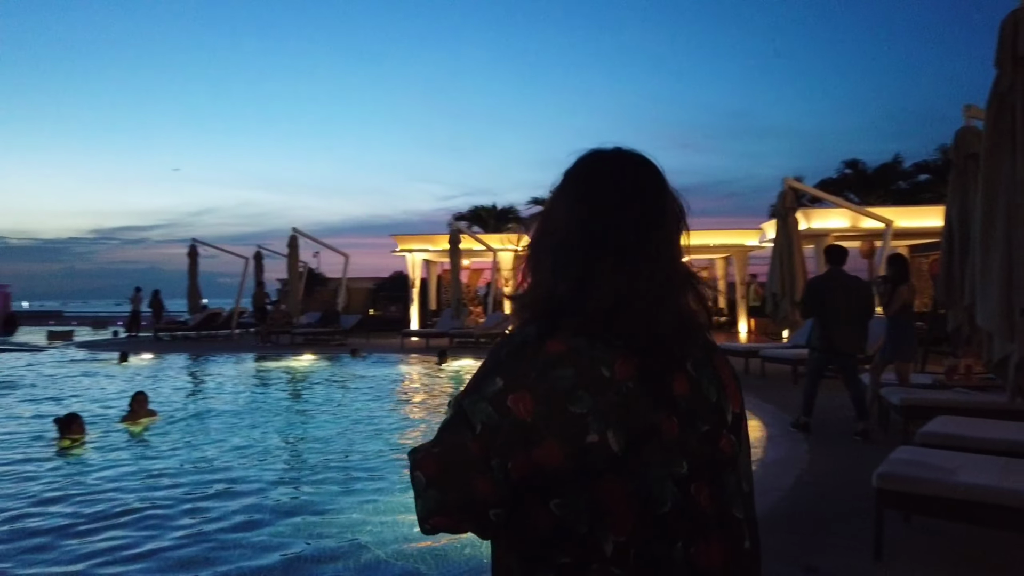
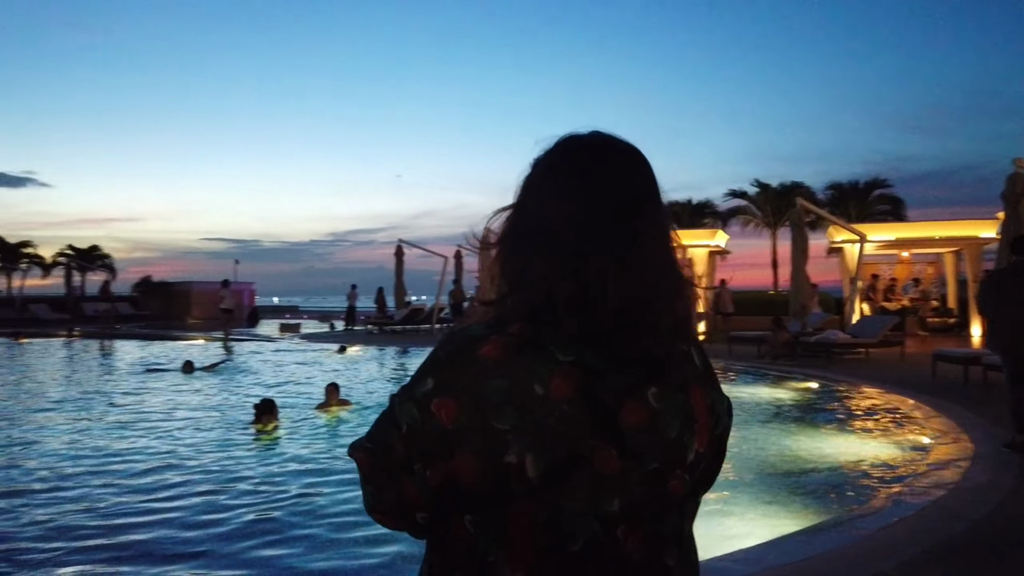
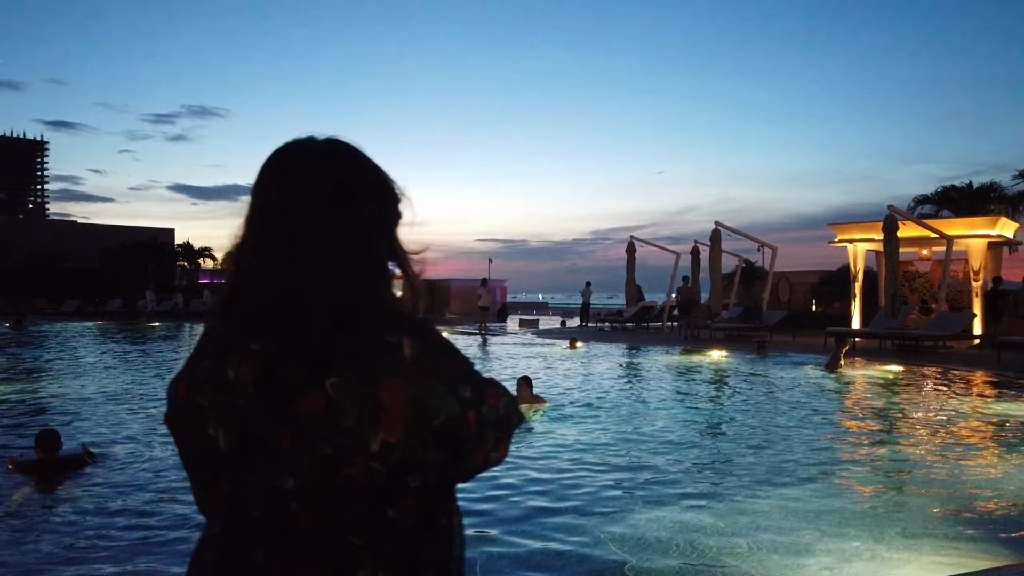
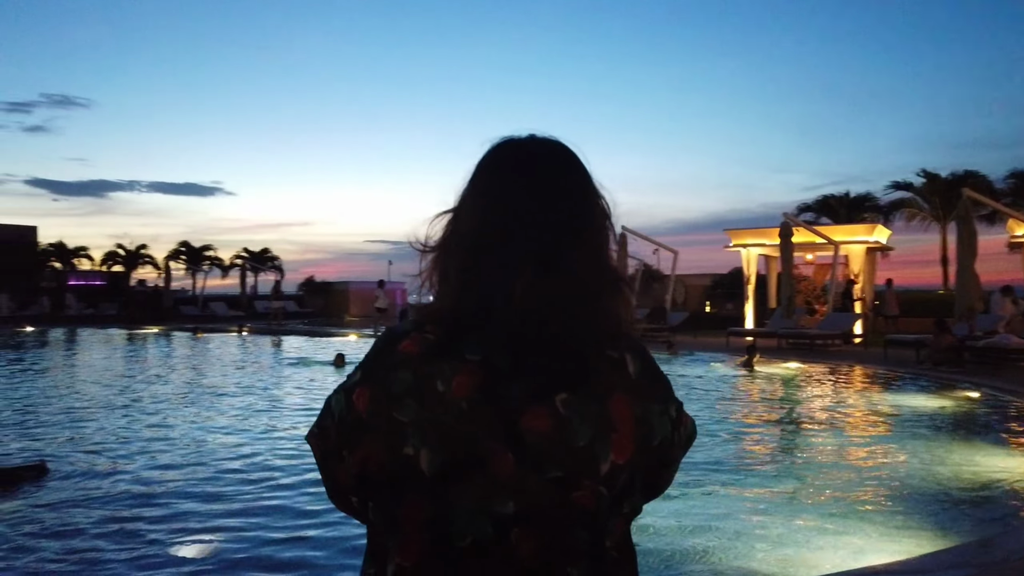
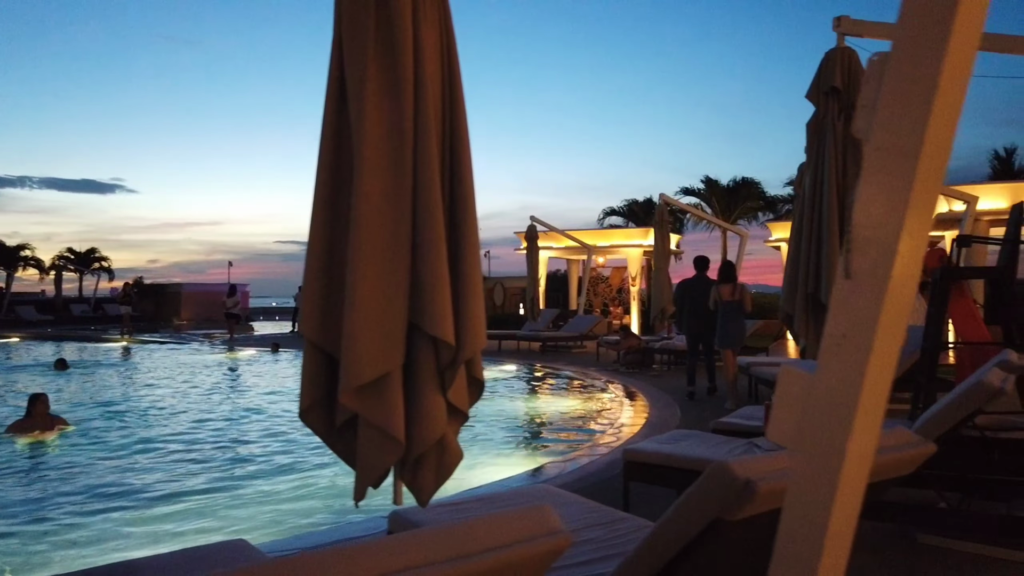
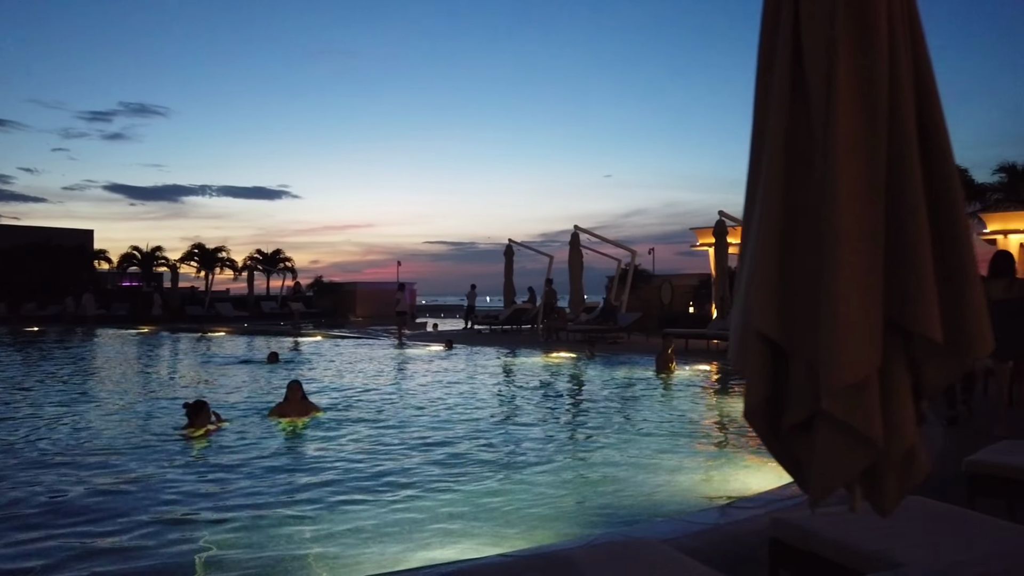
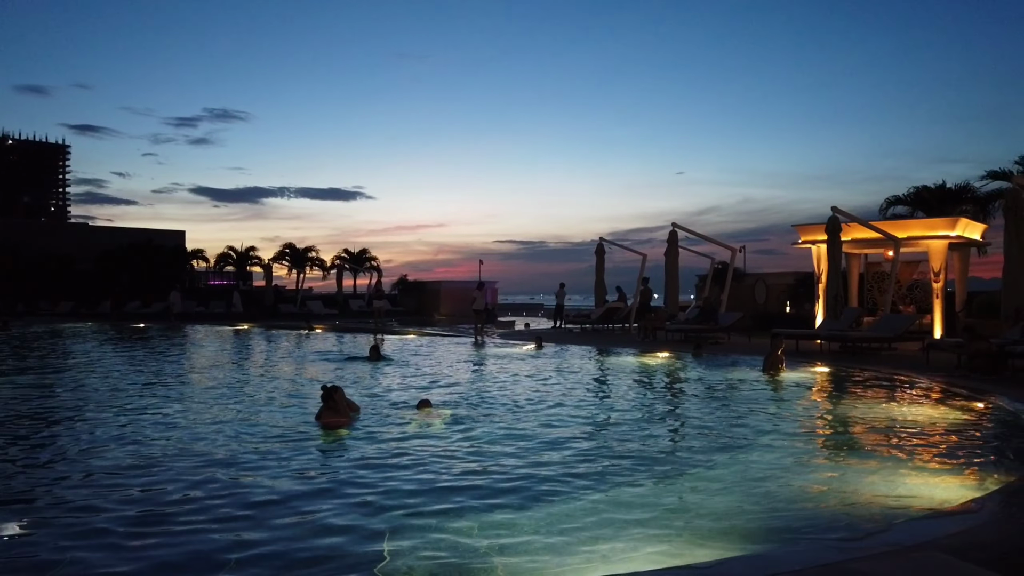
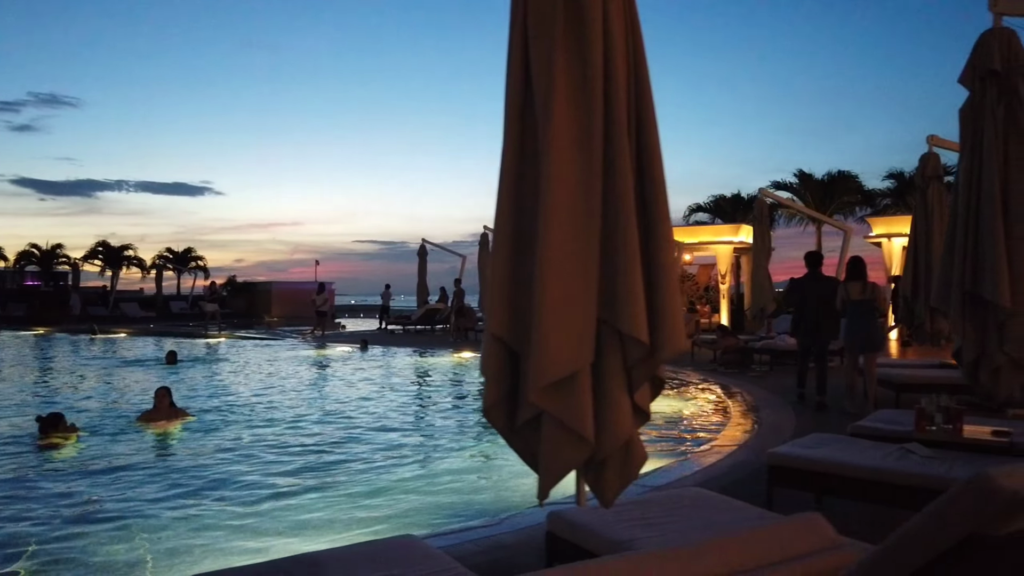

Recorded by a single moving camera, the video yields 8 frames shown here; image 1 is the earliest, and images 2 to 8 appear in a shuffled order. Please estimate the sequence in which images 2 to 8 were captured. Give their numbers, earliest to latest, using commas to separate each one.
2, 4, 3, 7, 6, 8, 5
